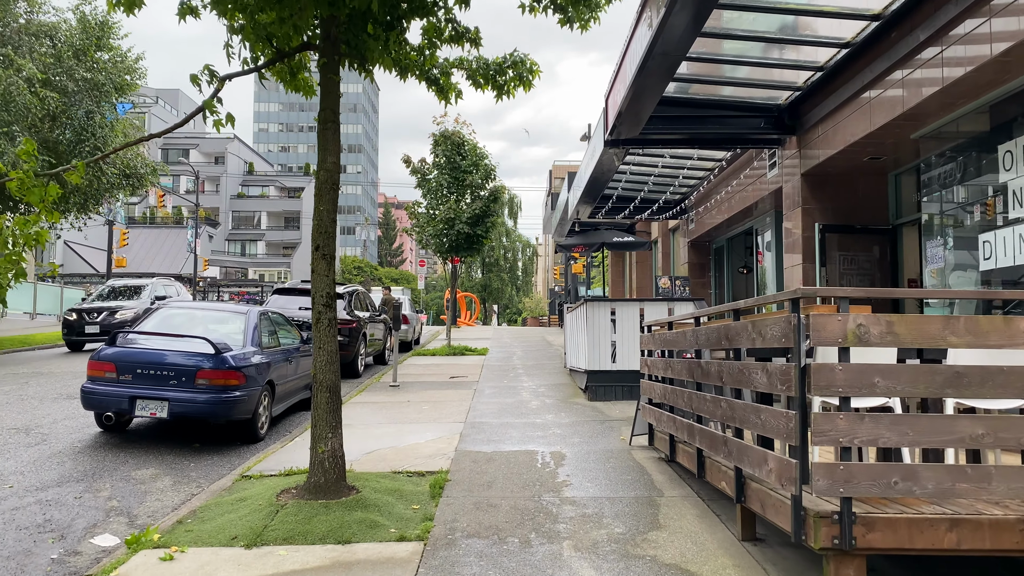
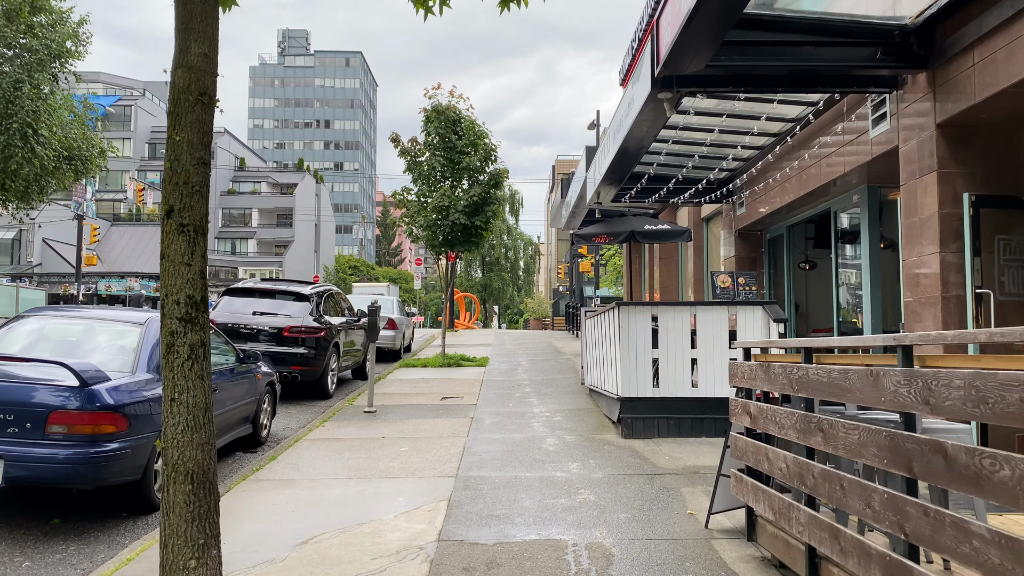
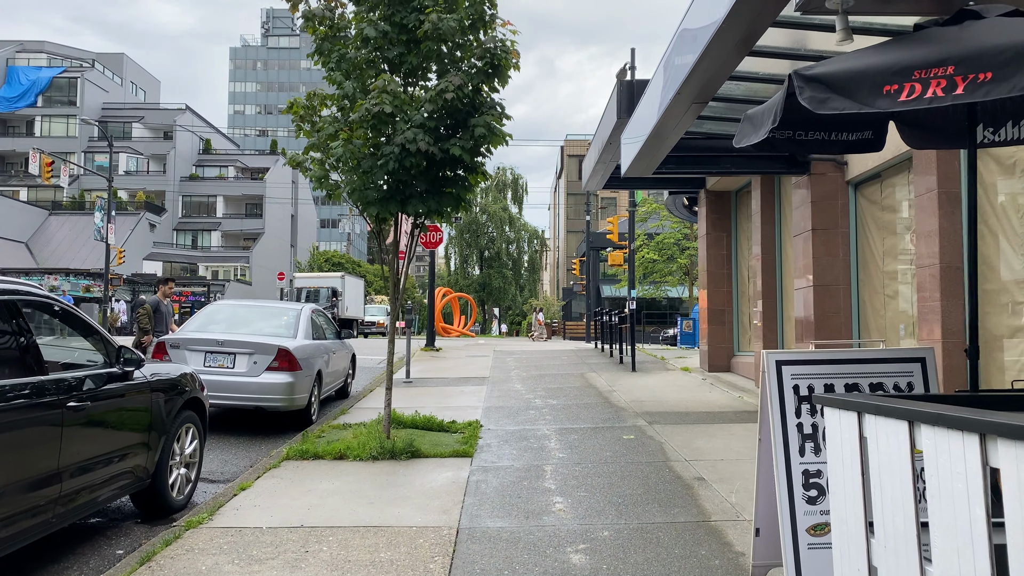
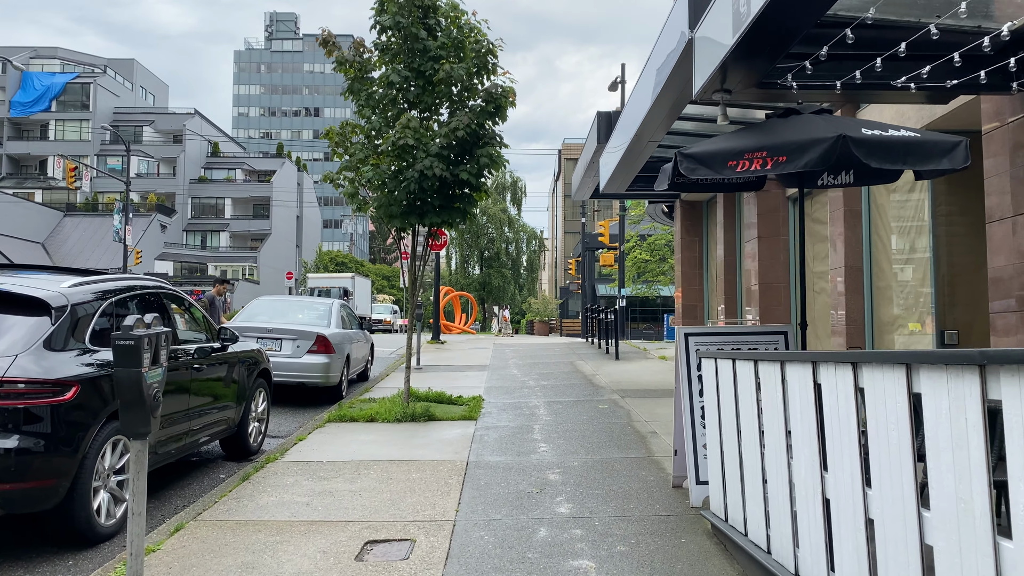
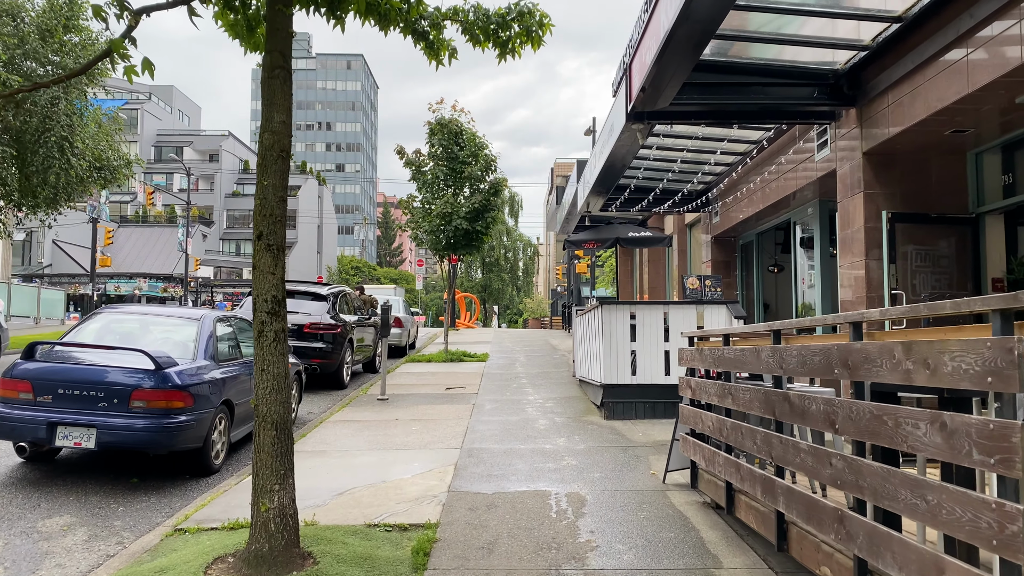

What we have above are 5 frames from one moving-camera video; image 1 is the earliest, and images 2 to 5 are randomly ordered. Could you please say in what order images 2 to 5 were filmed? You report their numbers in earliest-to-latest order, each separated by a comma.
5, 2, 4, 3
